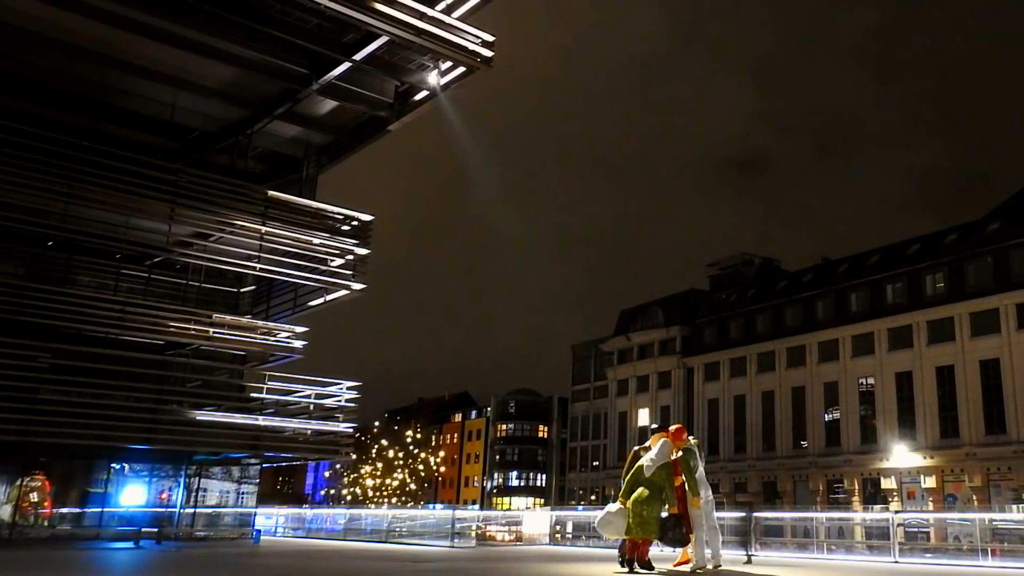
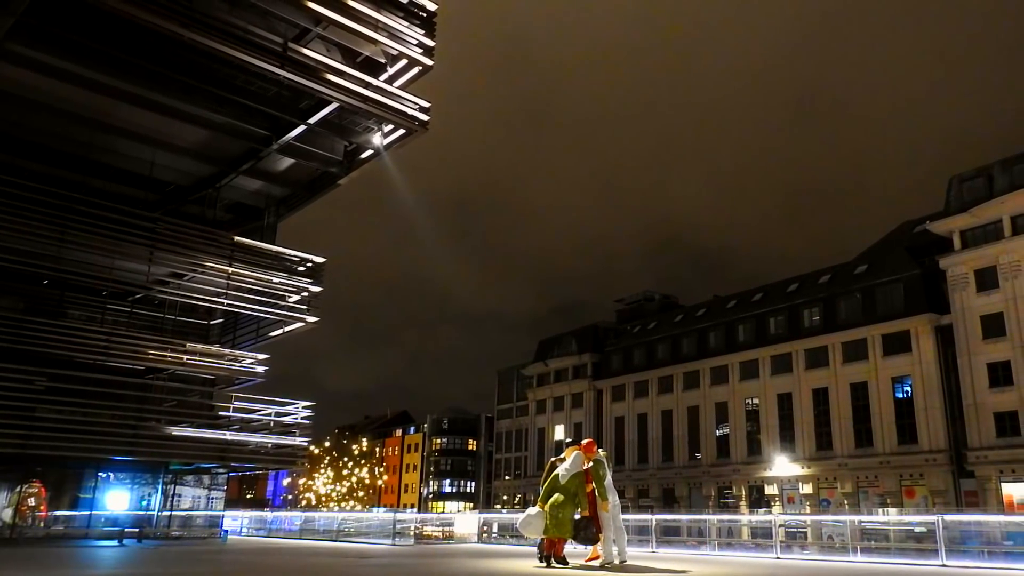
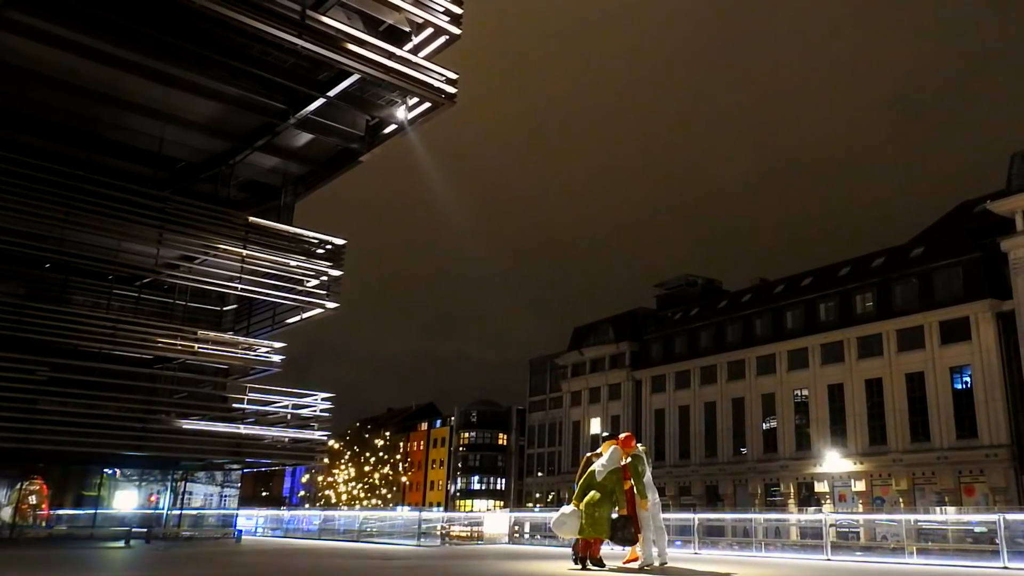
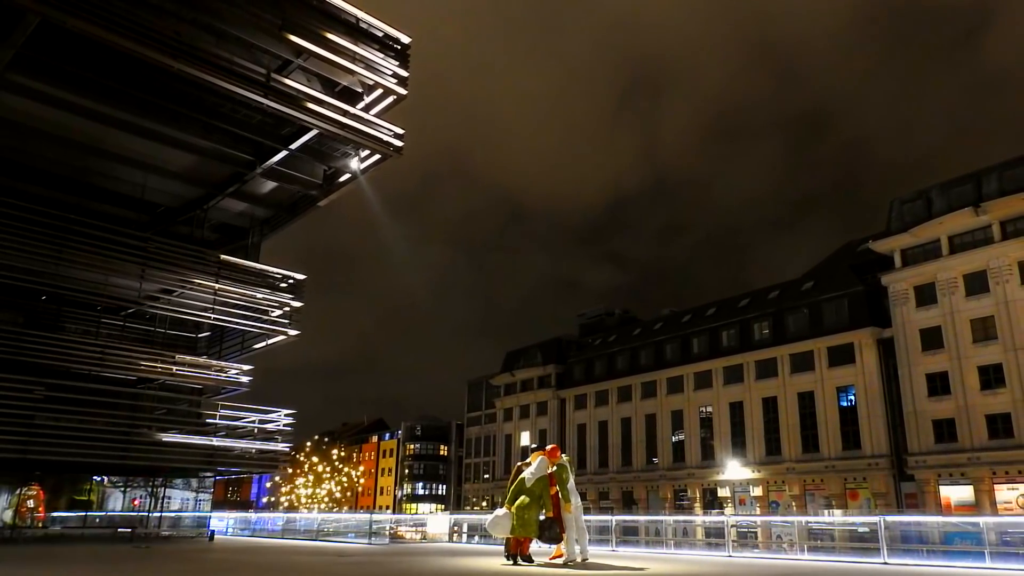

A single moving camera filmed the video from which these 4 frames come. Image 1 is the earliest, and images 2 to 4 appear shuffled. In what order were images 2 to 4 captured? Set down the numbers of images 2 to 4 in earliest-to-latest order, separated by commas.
3, 2, 4
